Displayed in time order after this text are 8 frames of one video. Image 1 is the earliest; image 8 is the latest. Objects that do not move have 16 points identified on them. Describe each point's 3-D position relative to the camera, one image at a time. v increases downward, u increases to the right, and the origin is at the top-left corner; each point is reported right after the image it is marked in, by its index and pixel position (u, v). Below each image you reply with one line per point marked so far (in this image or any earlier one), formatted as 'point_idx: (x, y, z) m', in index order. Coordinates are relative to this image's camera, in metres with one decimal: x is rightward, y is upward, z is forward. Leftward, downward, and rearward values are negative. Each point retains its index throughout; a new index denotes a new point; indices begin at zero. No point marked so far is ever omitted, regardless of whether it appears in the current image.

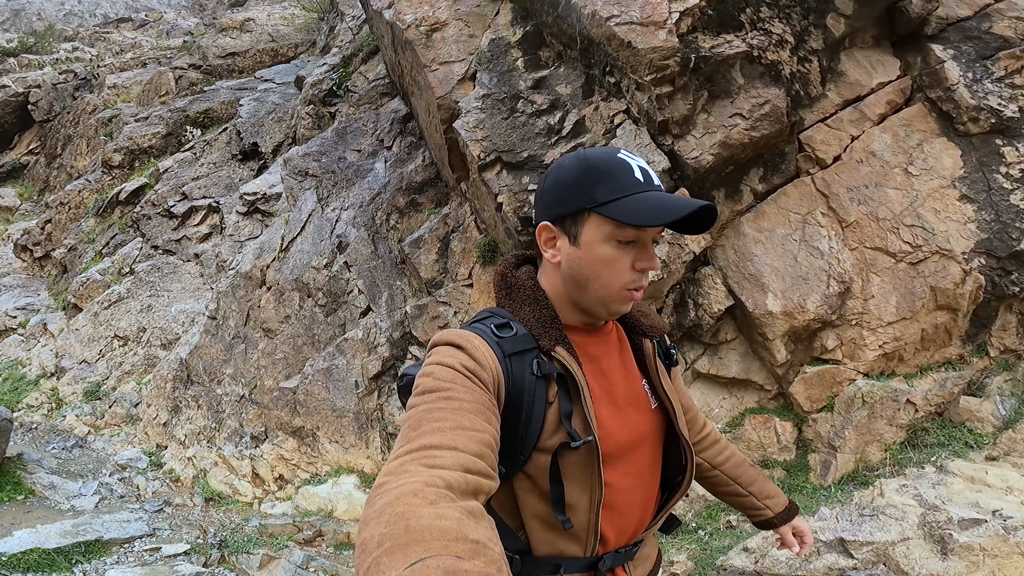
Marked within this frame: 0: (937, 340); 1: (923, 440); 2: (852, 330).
0: (+2.9, -0.4, +3.9) m
1: (+2.6, -1.0, +3.5) m
2: (+2.3, -0.3, +3.9) m
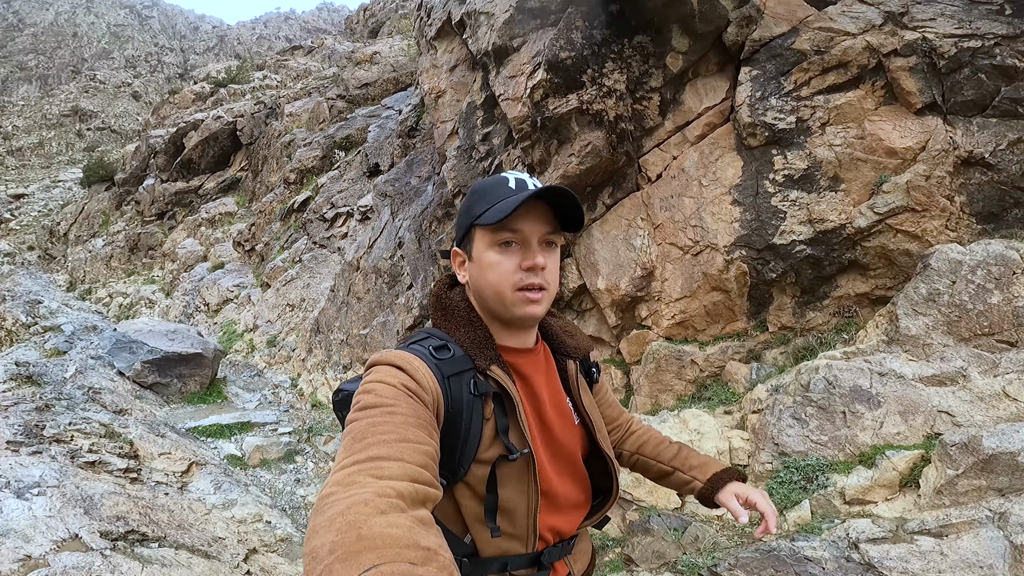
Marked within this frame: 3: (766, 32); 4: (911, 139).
0: (+2.0, -0.3, +4.9) m
1: (+1.7, -0.9, +4.7) m
2: (+1.4, -0.1, +5.2) m
3: (+2.2, +2.2, +4.6) m
4: (+3.0, +1.2, +4.1) m
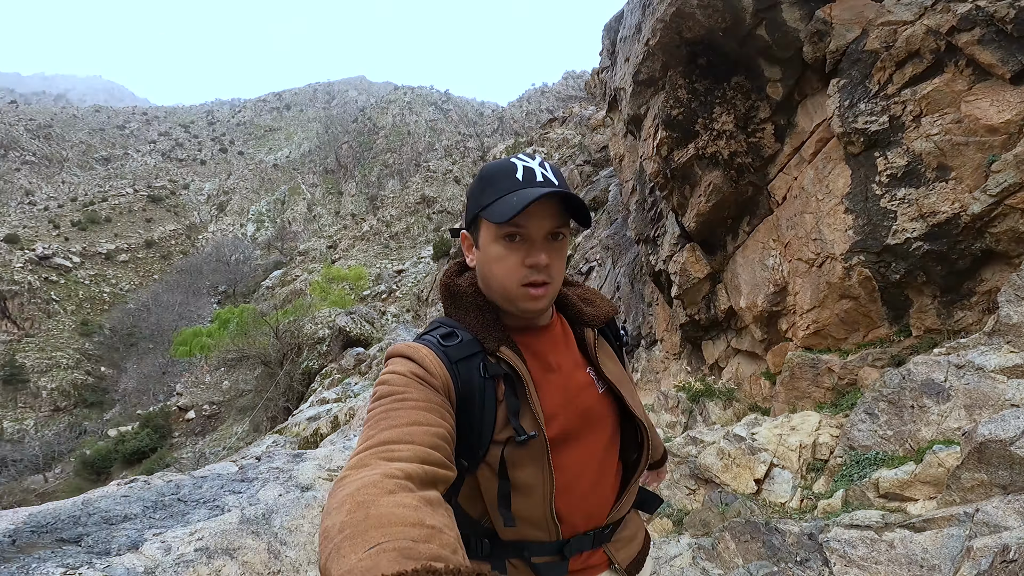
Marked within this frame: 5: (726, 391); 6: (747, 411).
0: (+3.2, -0.3, +4.8) m
1: (+2.9, -1.0, +4.7) m
2: (+2.8, -0.3, +5.3) m
3: (+3.0, +2.2, +4.7) m
4: (+3.6, +1.2, +3.7) m
5: (+2.6, -1.2, +6.3) m
6: (+2.6, -1.3, +5.9) m
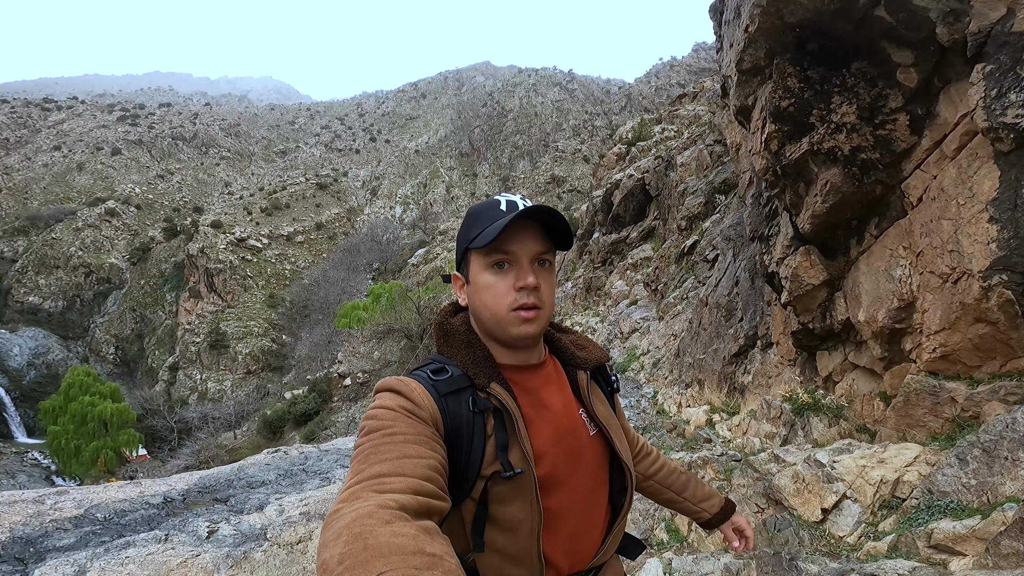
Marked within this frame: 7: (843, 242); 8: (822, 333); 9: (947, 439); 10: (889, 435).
0: (+3.8, -0.5, +4.1) m
1: (+3.4, -1.2, +4.2) m
2: (+3.5, -0.4, +4.7) m
3: (+3.6, +2.0, +3.9) m
4: (+3.9, +1.0, +2.9) m
5: (+3.5, -1.3, +5.7) m
6: (+3.5, -1.5, +5.3) m
7: (+3.5, +0.5, +5.6) m
8: (+3.6, -0.5, +6.1) m
9: (+3.5, -1.2, +4.2) m
10: (+3.3, -1.3, +4.6) m
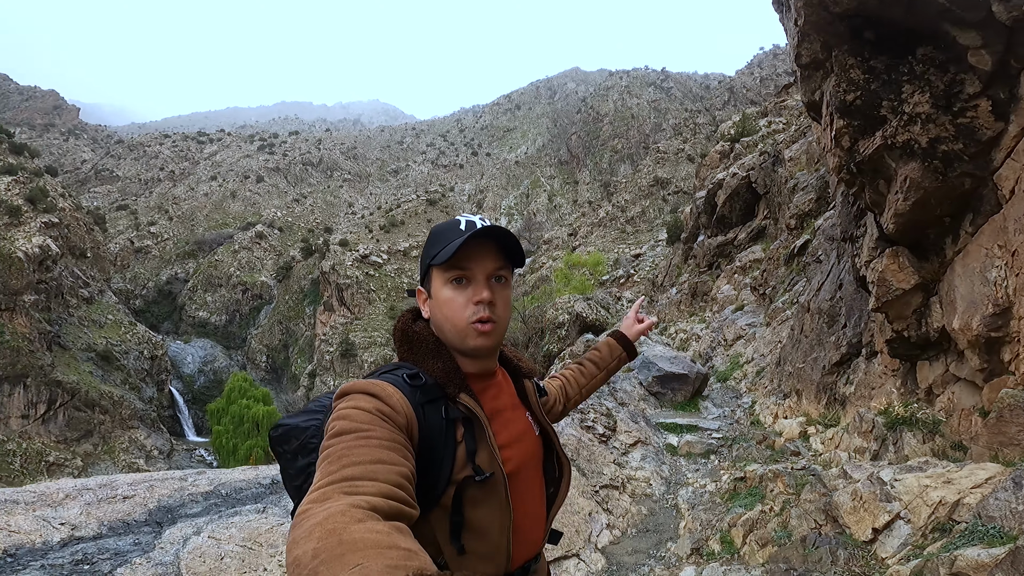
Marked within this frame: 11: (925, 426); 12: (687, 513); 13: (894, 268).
0: (+4.1, -0.5, +3.6) m
1: (+3.8, -1.2, +3.8) m
2: (+4.0, -0.5, +4.2) m
3: (+3.8, +2.0, +3.6) m
4: (+4.0, +1.0, +2.5) m
5: (+4.2, -1.4, +5.2) m
6: (+4.1, -1.5, +4.9) m
7: (+4.2, +0.4, +5.2) m
8: (+4.4, -0.6, +5.7) m
9: (+3.8, -1.3, +3.8) m
10: (+3.7, -1.4, +4.2) m
11: (+4.2, -1.4, +5.3) m
12: (+1.7, -2.2, +5.1) m
13: (+4.0, +0.2, +5.5) m
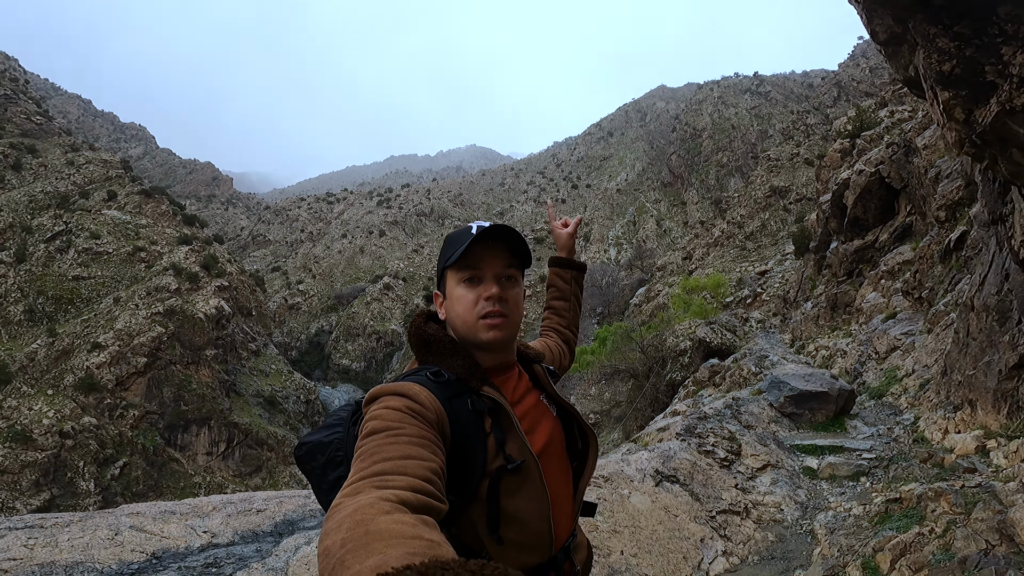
0: (+4.5, -0.2, +2.7) m
1: (+4.3, -0.9, +2.8) m
2: (+4.5, -0.2, +3.3) m
3: (+4.0, +2.2, +2.9) m
4: (+4.0, +1.4, +1.7) m
5: (+5.0, -1.1, +4.2) m
6: (+4.9, -1.3, +3.9) m
7: (+4.9, +0.7, +4.3) m
8: (+5.2, -0.4, +4.7) m
9: (+4.4, -1.0, +2.9) m
10: (+4.3, -1.1, +3.3) m
11: (+5.0, -1.2, +4.2) m
12: (+2.7, -2.2, +4.5) m
13: (+4.8, +0.4, +4.6) m
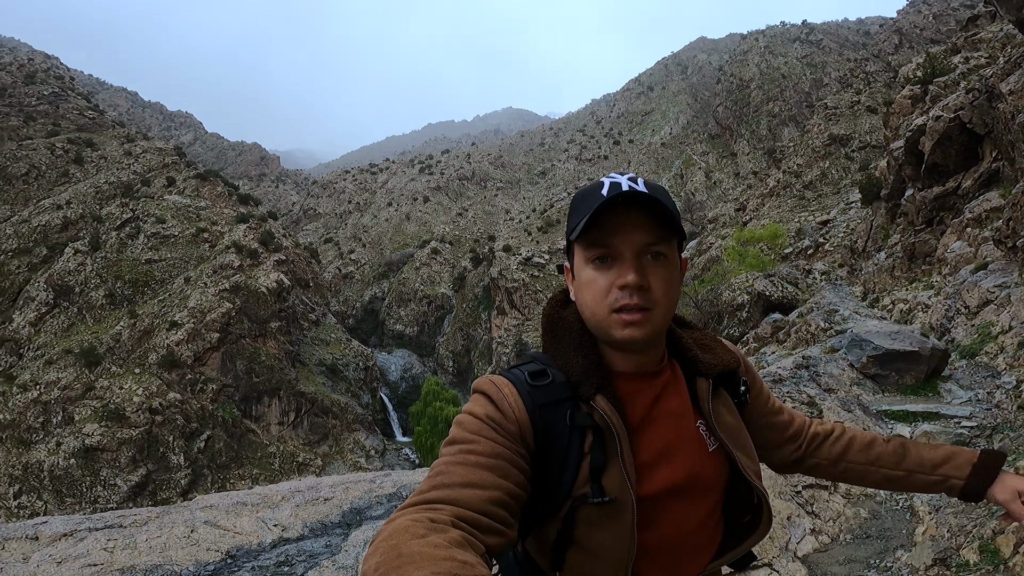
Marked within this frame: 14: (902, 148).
0: (+4.8, +0.1, +2.1) m
1: (+4.7, -0.6, +2.2) m
2: (+4.9, +0.2, +2.7) m
3: (+4.2, +2.5, +2.1) m
4: (+4.2, +1.6, +1.0) m
5: (+5.5, -0.7, +3.6) m
6: (+5.3, -0.8, +3.2) m
7: (+5.2, +1.1, +3.5) m
8: (+5.7, +0.1, +3.9) m
9: (+4.7, -0.7, +2.3) m
10: (+4.7, -0.8, +2.7) m
11: (+5.5, -0.7, +3.6) m
12: (+3.3, -1.8, +4.2) m
13: (+5.2, +0.9, +3.9) m
14: (+10.6, +4.0, +14.2) m
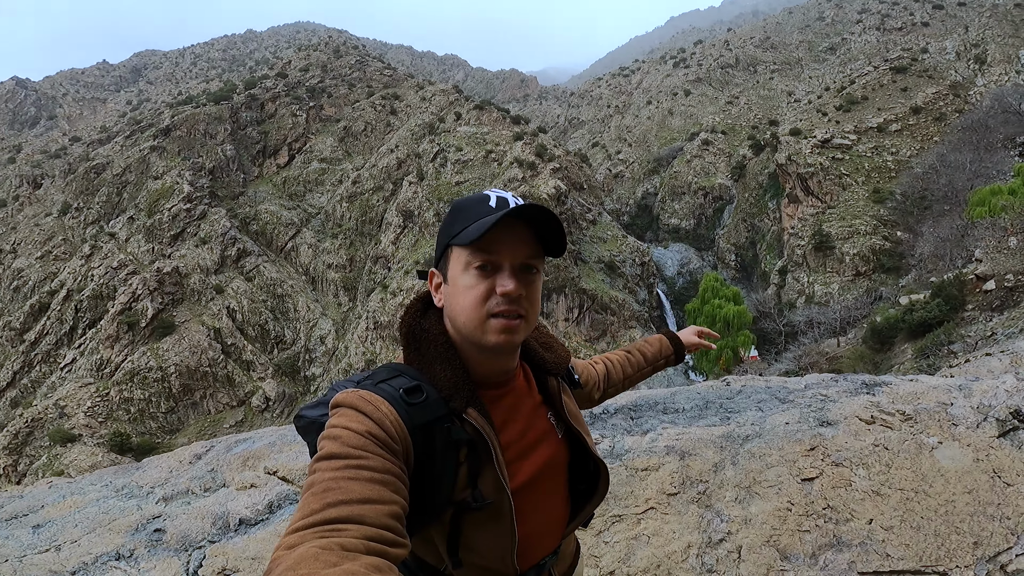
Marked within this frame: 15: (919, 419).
0: (+4.5, +0.1, 0.0) m
1: (+4.5, -0.6, +0.3) m
2: (+4.8, +0.2, +0.5) m
3: (+3.8, +2.5, -0.1) m
4: (+3.3, +1.4, -0.9) m
5: (+5.8, -0.4, +1.1) m
6: (+5.5, -0.6, +0.9) m
7: (+5.5, +1.3, +0.9) m
8: (+6.1, +0.4, +1.2) m
9: (+4.6, -0.6, +0.3) m
10: (+4.8, -0.7, +0.7) m
11: (+5.8, -0.4, +1.1) m
12: (+4.2, -1.4, +2.8) m
13: (+5.6, +1.2, +1.3) m
14: (+14.9, +6.0, +7.3) m
15: (+3.4, -1.1, +4.5) m
